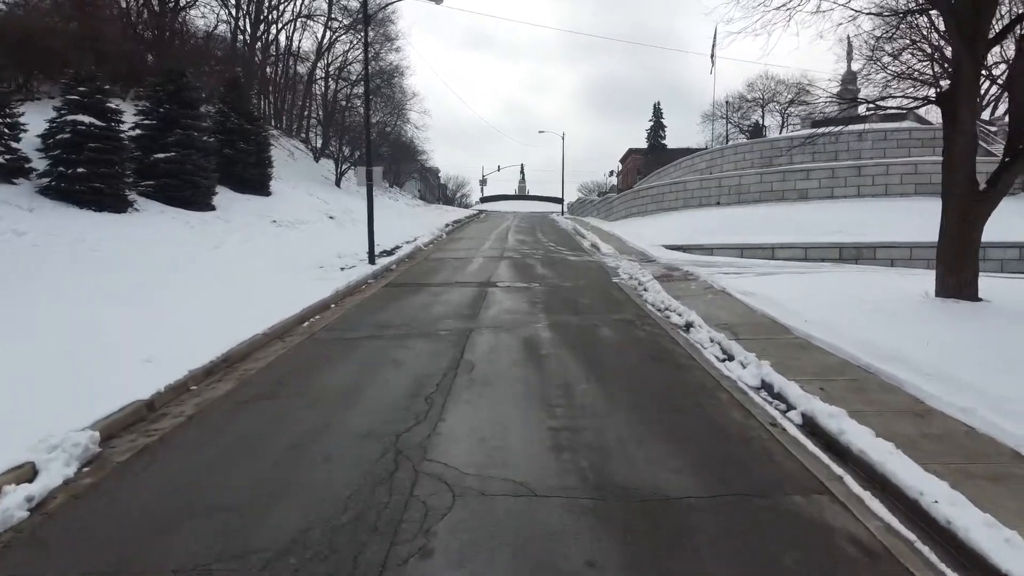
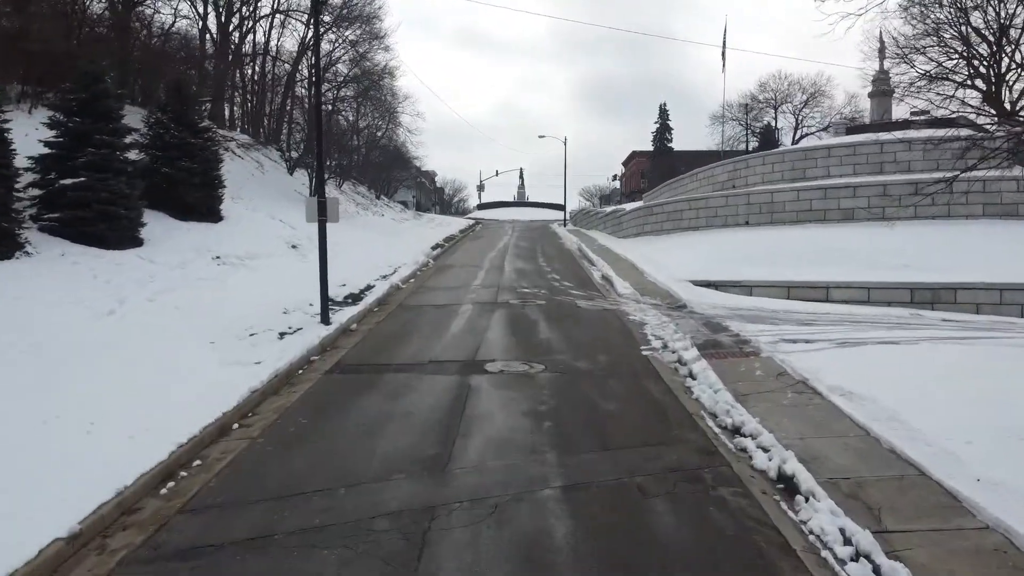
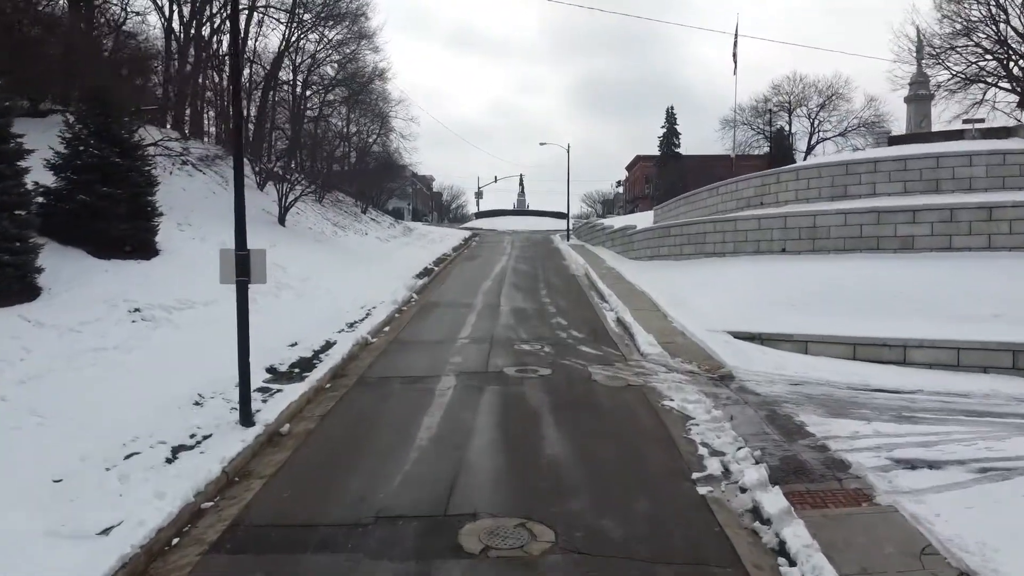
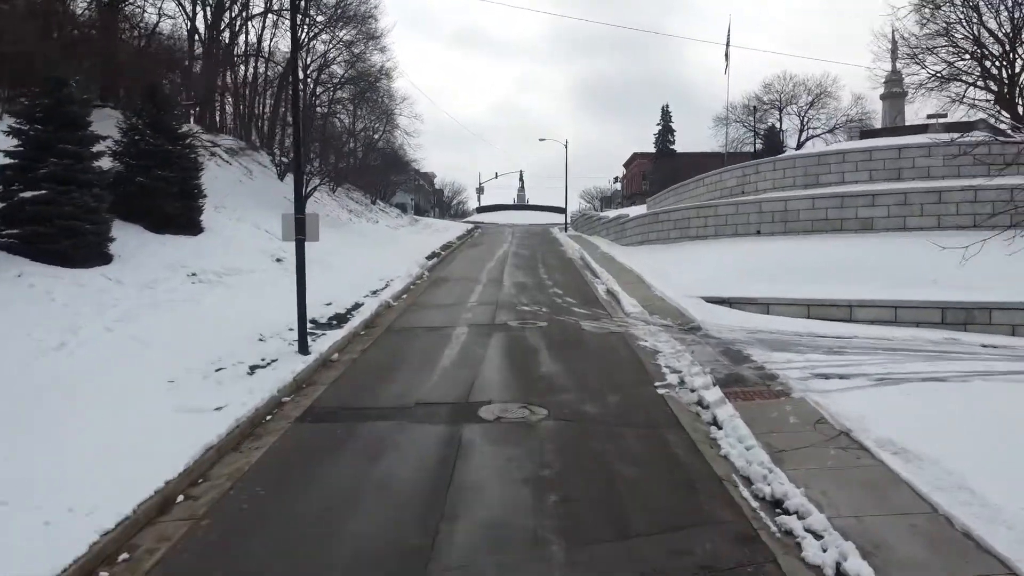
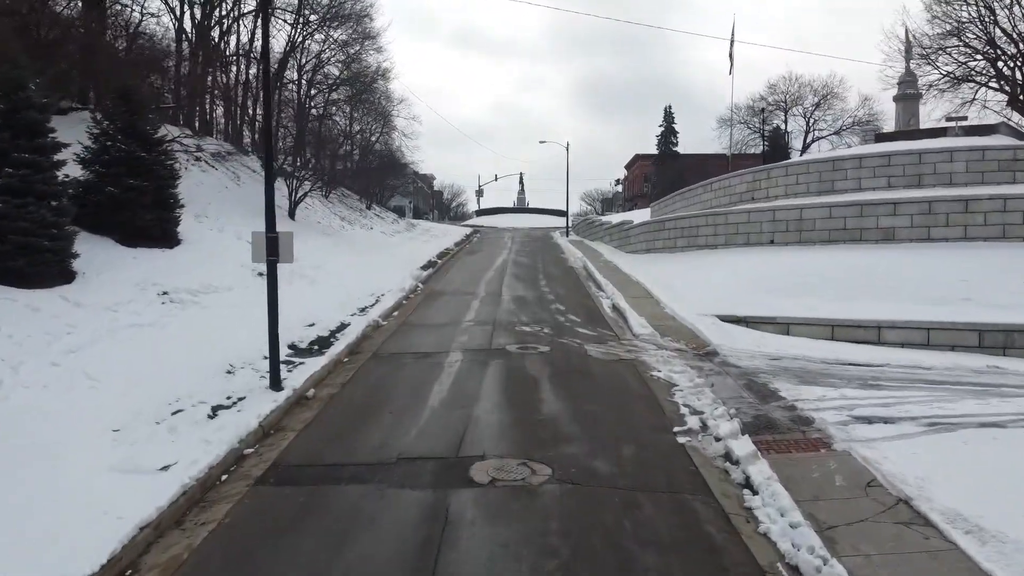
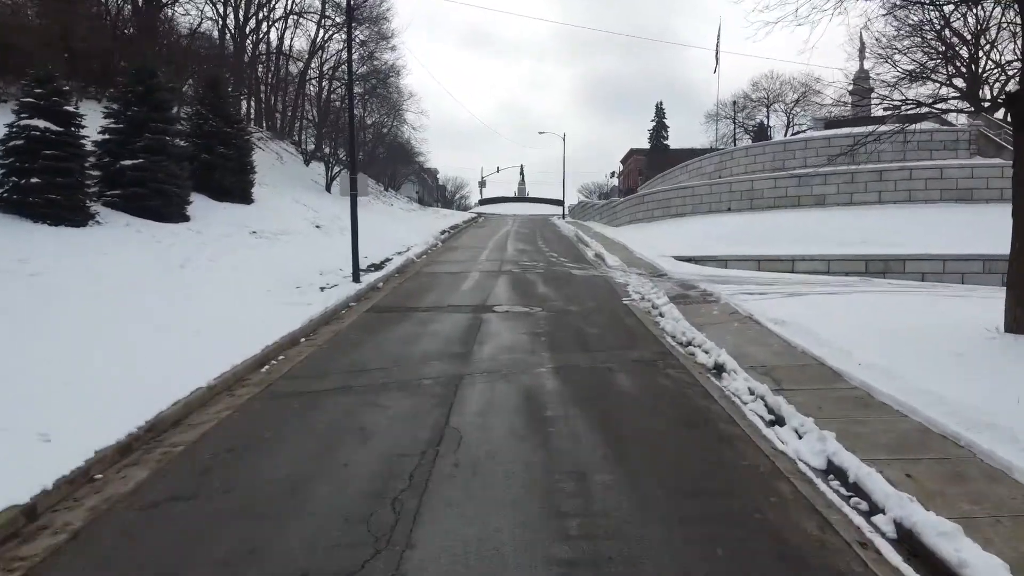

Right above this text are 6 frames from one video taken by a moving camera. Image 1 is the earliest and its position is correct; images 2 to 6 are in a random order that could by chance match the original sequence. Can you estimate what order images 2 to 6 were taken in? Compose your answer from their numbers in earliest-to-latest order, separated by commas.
6, 2, 4, 5, 3
